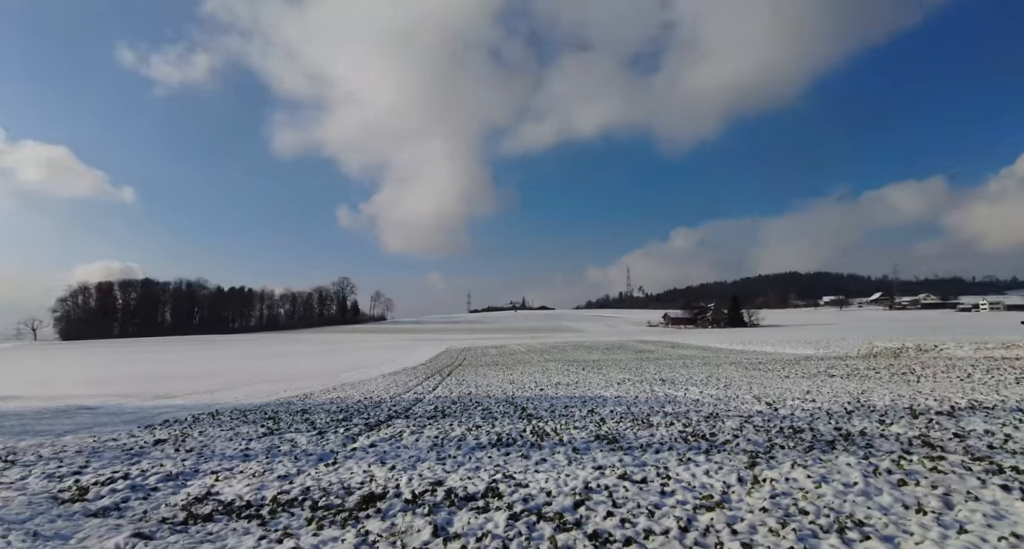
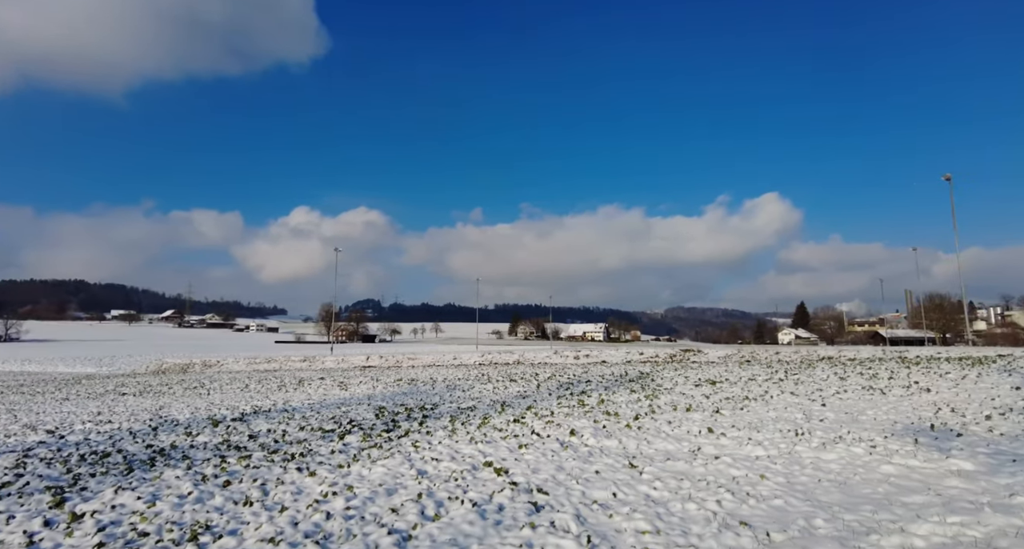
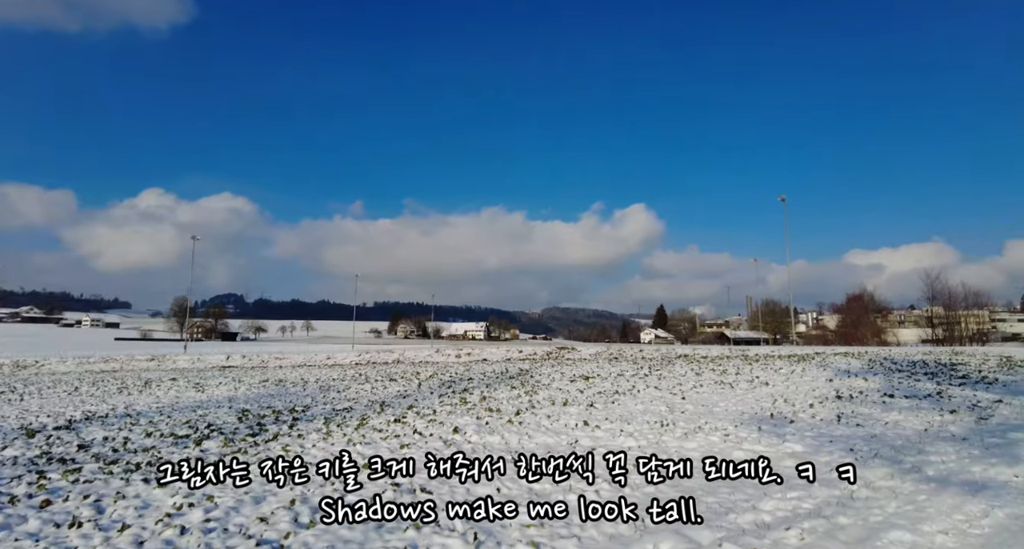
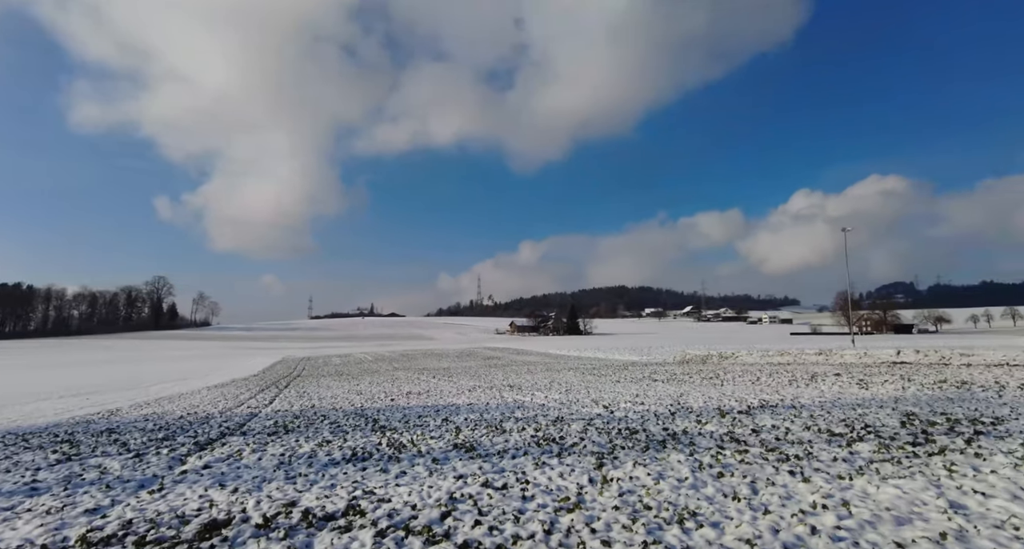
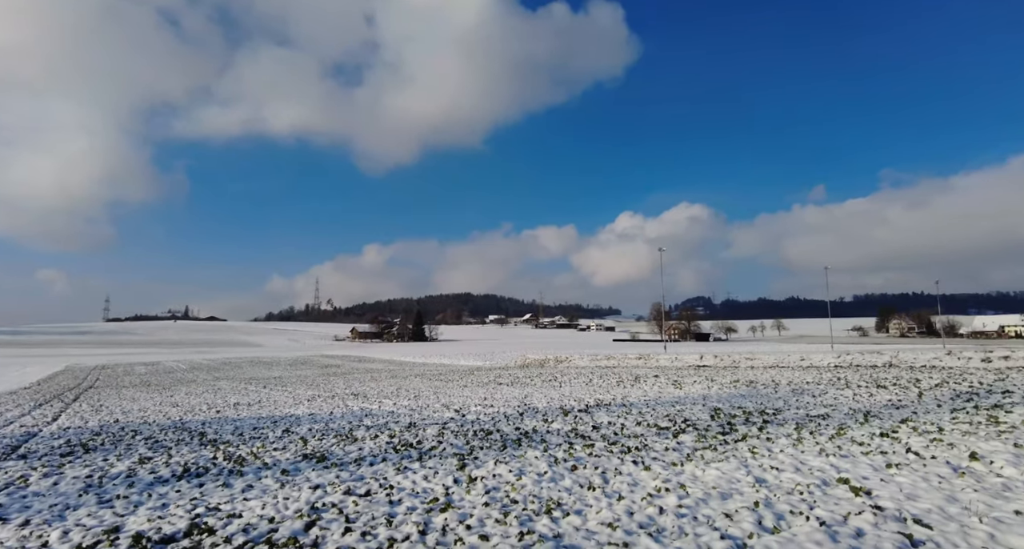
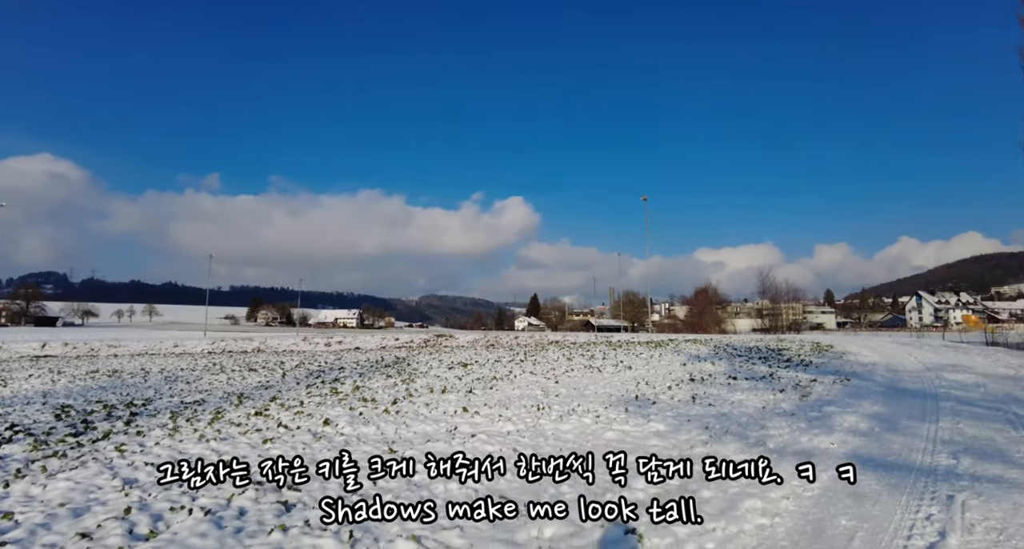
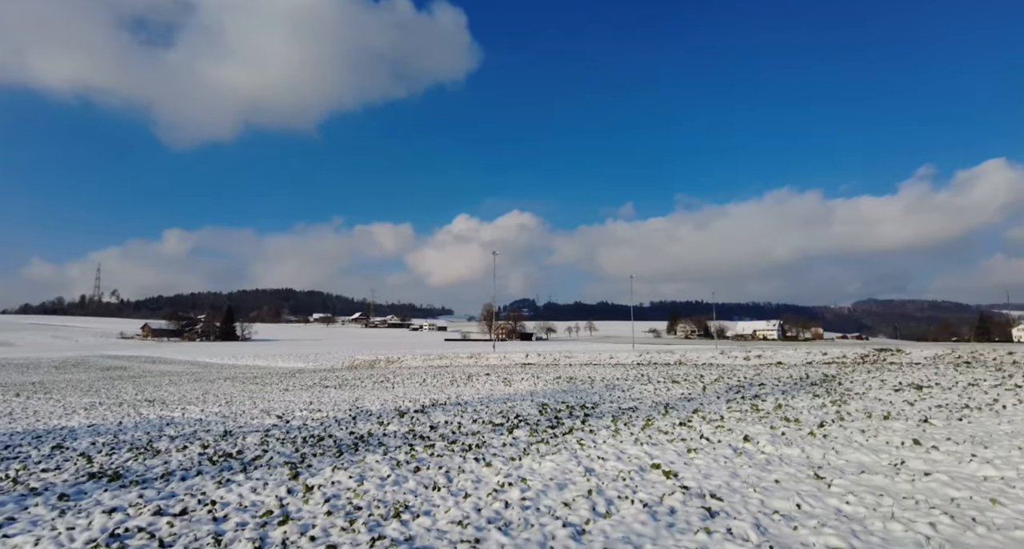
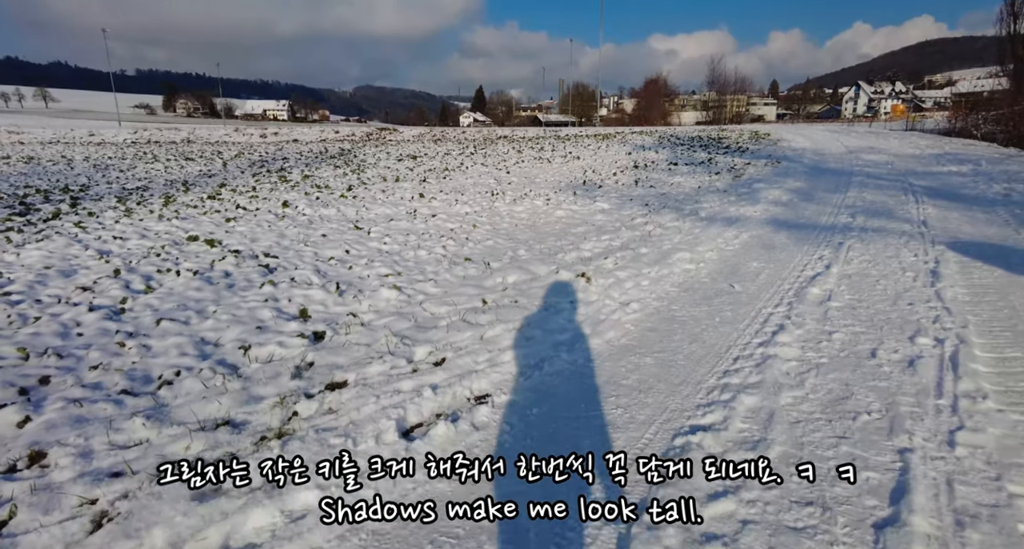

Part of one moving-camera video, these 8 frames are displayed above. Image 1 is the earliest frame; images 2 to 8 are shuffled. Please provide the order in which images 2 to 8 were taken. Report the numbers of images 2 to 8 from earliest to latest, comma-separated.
4, 5, 7, 2, 3, 6, 8
